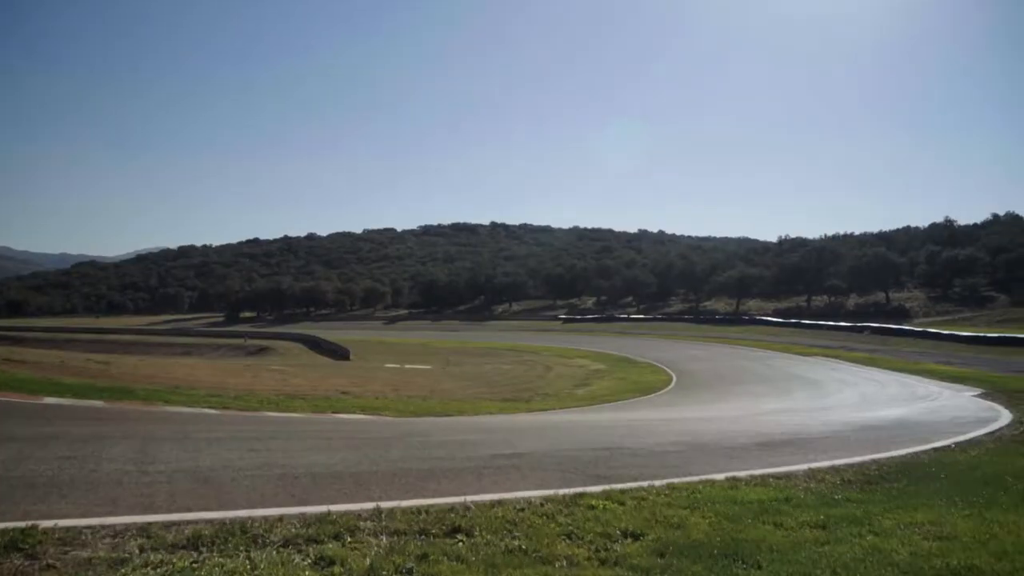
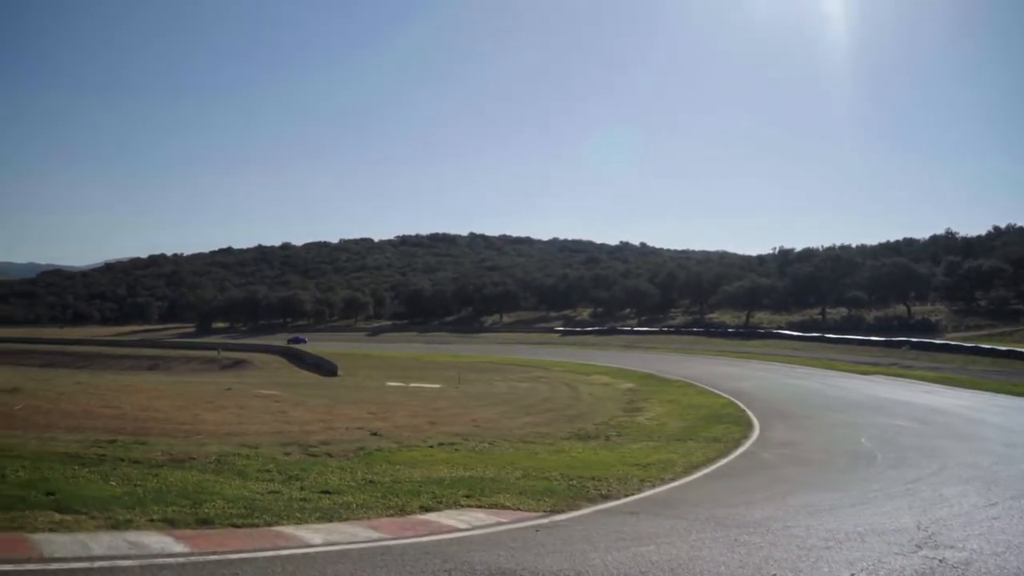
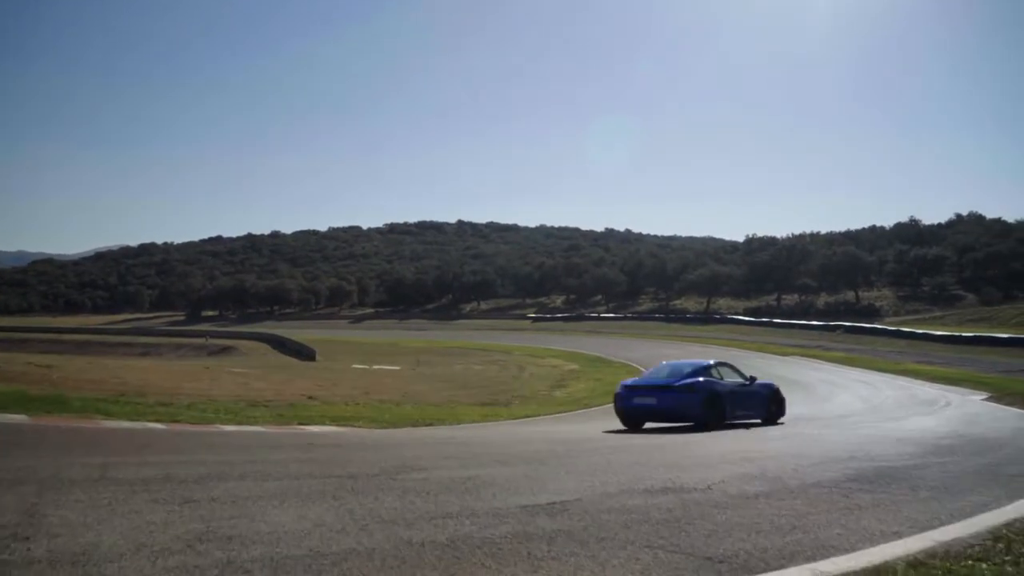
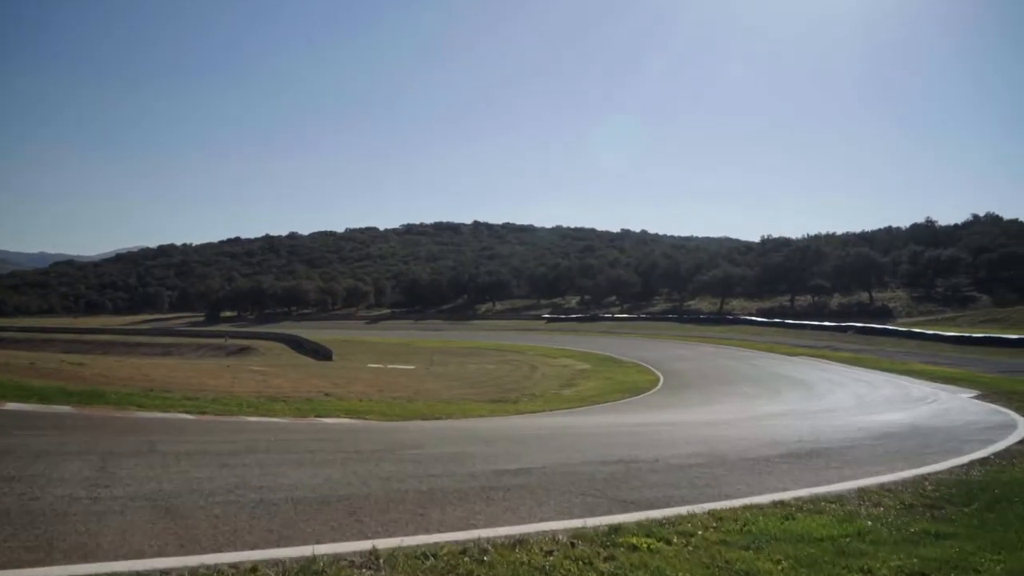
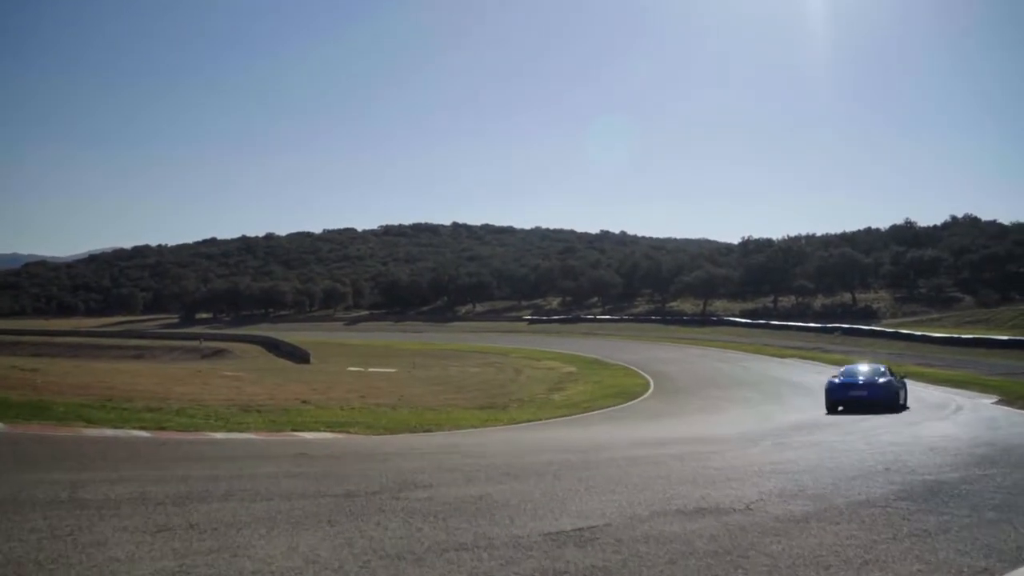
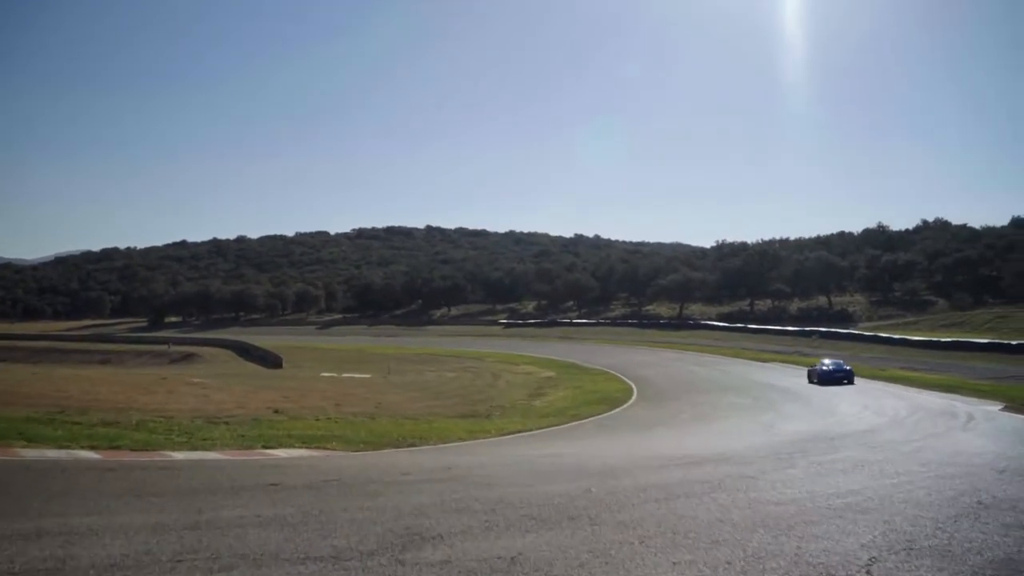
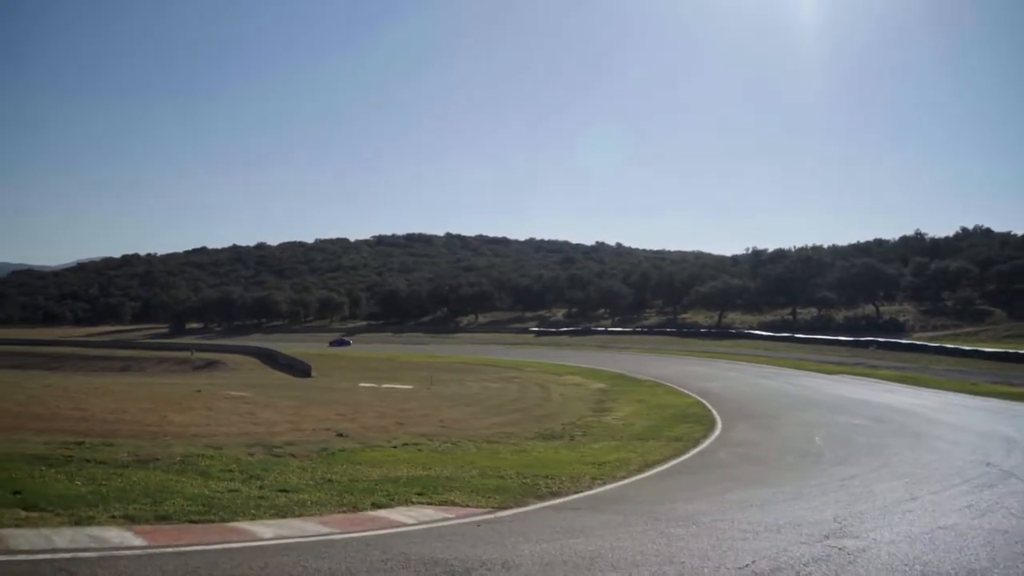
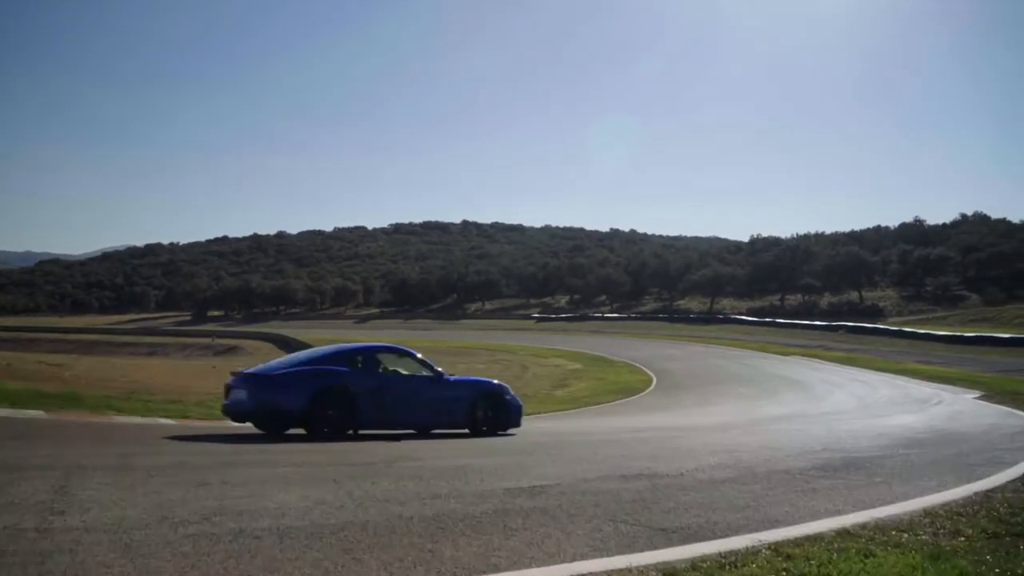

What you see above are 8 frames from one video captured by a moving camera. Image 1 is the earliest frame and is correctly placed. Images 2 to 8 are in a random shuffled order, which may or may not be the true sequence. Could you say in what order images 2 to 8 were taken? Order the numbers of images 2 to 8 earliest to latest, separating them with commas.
4, 8, 3, 5, 6, 7, 2
